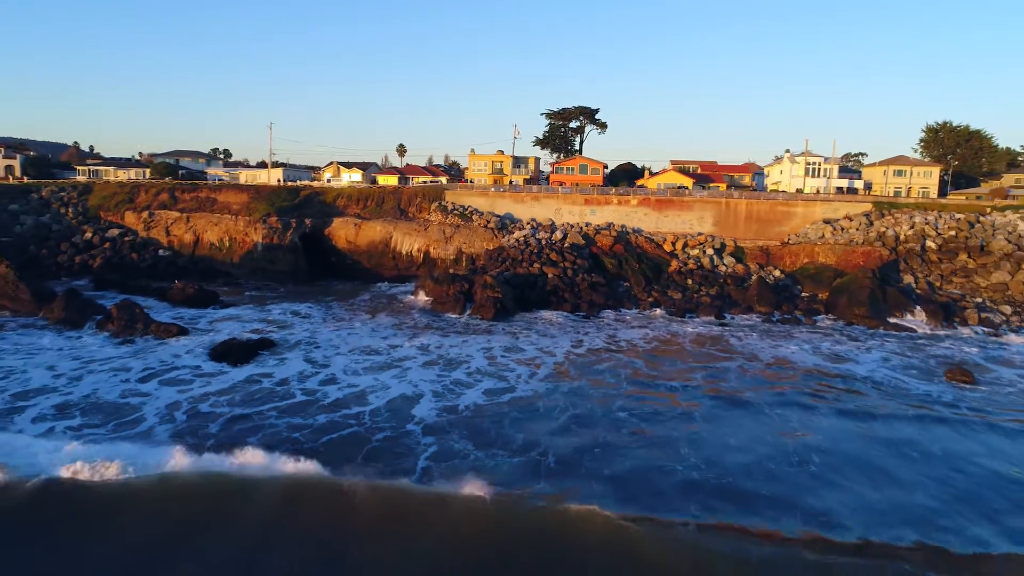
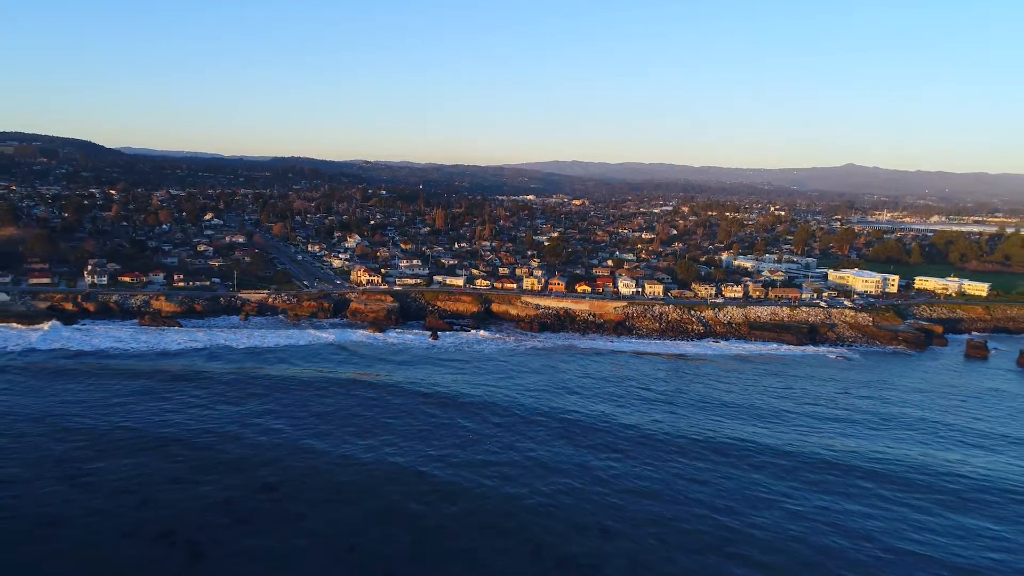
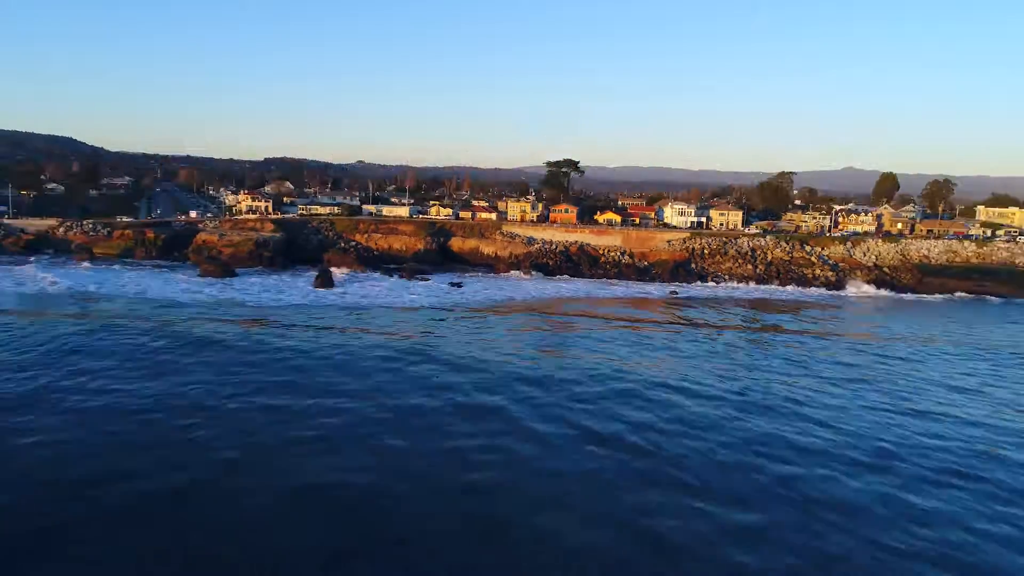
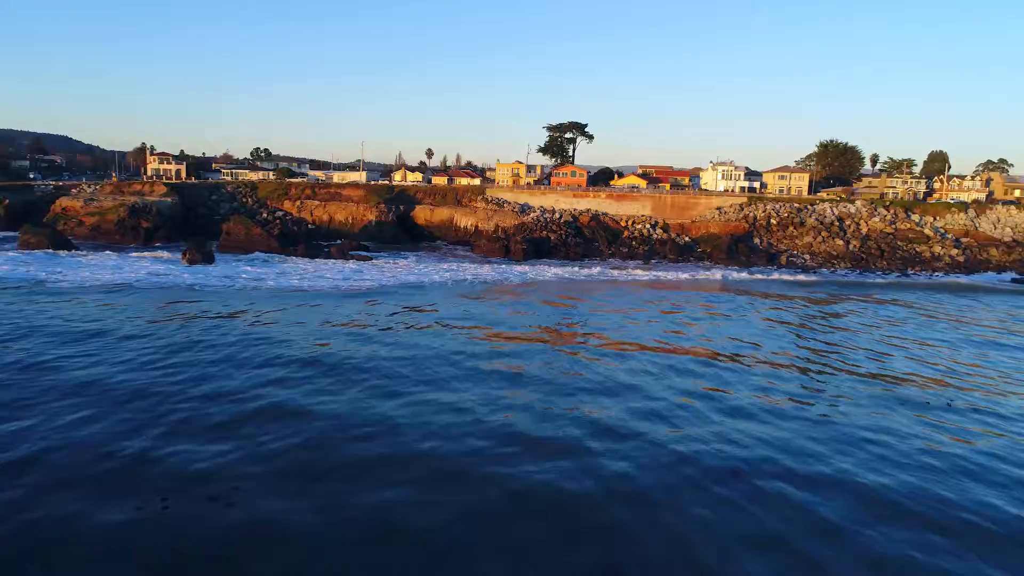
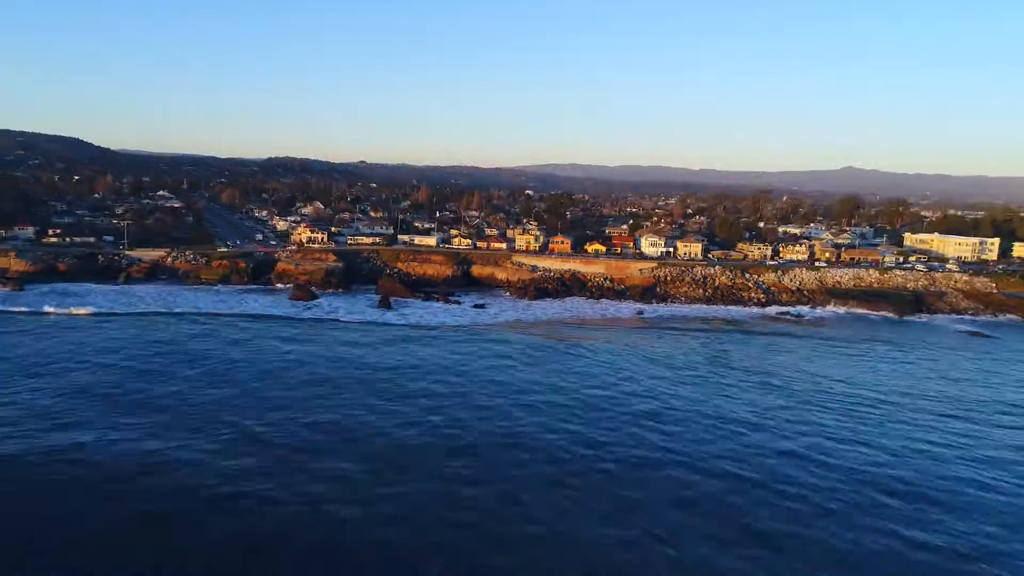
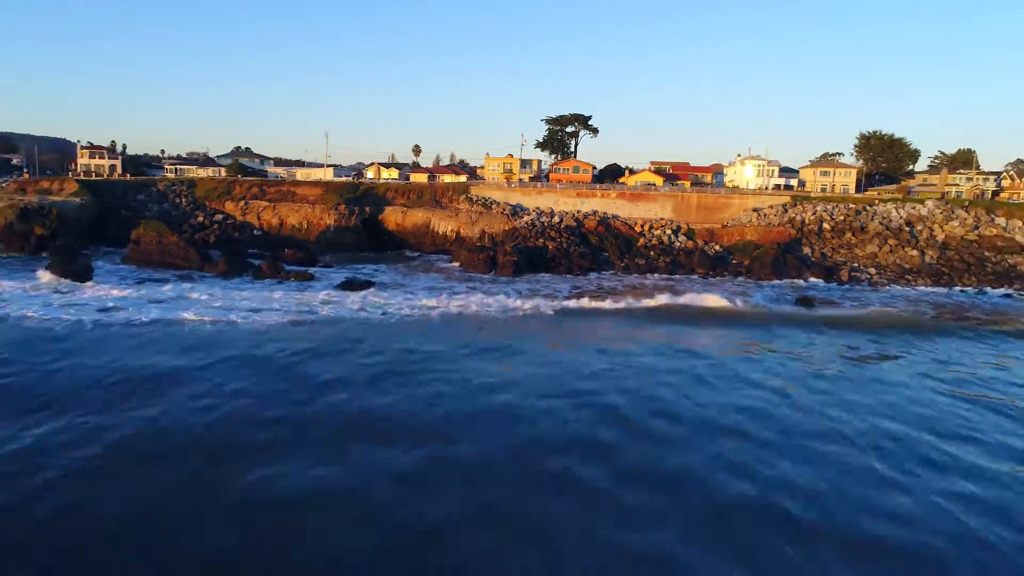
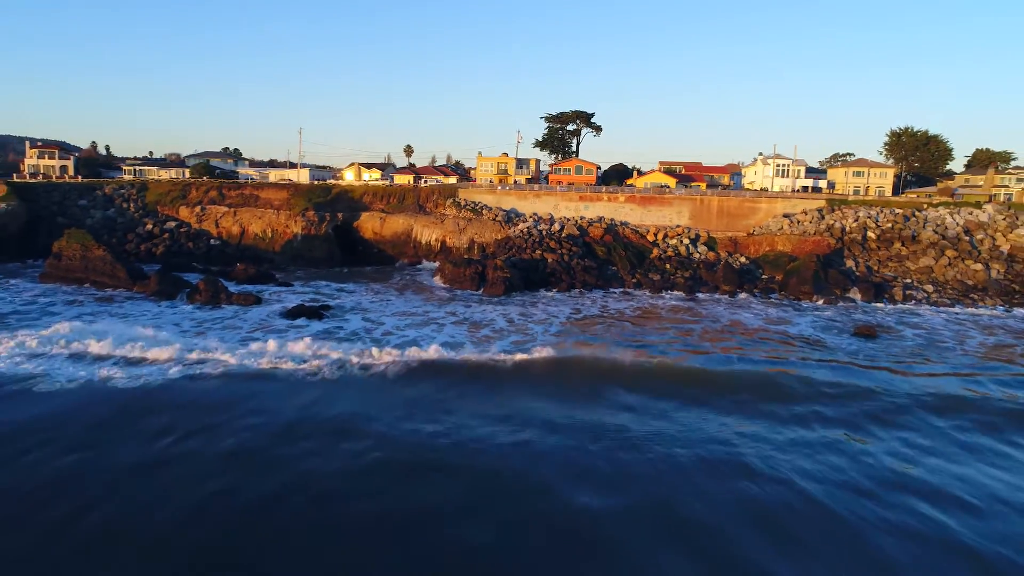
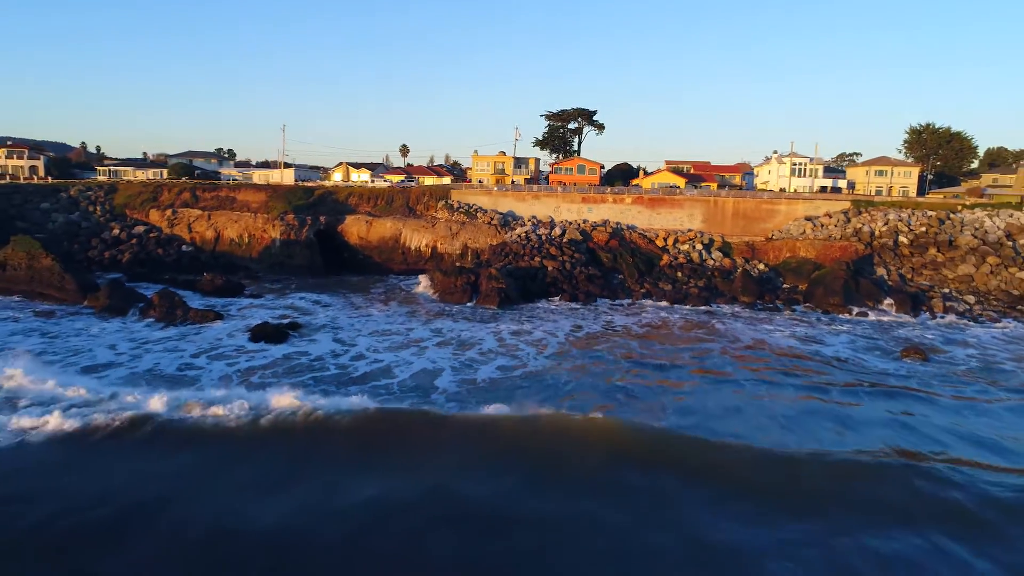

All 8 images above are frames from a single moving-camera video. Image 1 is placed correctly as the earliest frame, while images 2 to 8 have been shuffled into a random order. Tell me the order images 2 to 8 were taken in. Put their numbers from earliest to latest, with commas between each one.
8, 7, 6, 4, 3, 5, 2
